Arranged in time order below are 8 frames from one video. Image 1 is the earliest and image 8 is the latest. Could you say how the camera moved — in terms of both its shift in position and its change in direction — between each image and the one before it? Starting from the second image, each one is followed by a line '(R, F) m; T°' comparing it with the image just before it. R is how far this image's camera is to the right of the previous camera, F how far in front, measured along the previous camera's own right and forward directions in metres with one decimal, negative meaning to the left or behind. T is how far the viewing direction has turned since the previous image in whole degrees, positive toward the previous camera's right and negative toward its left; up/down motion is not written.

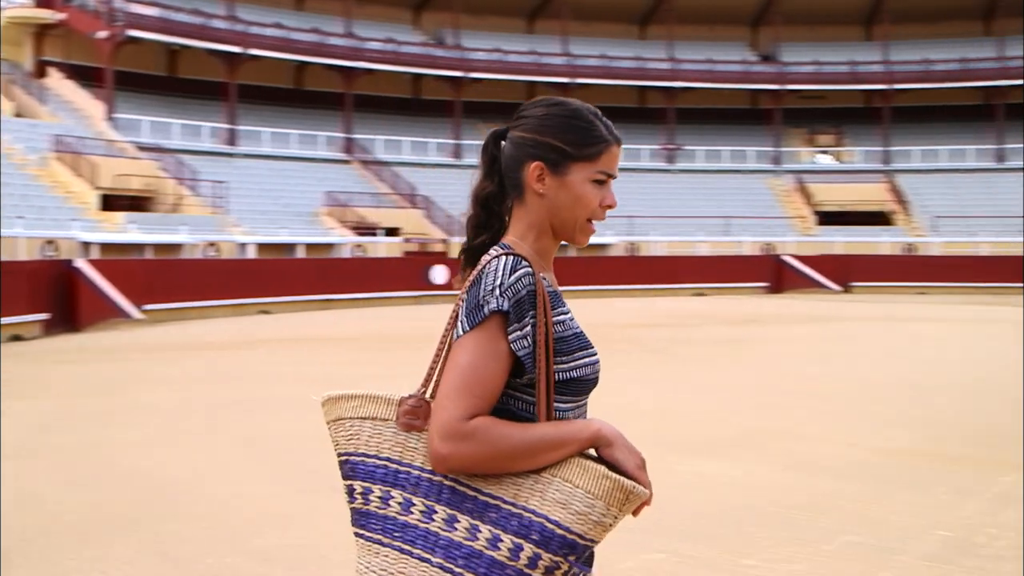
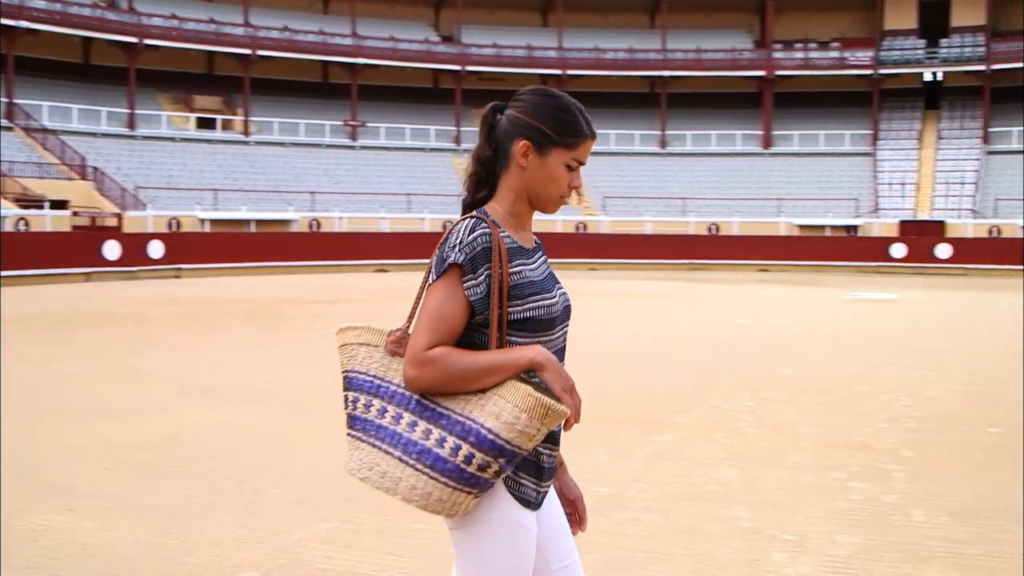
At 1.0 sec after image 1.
(-1.2, -0.6) m; +18°
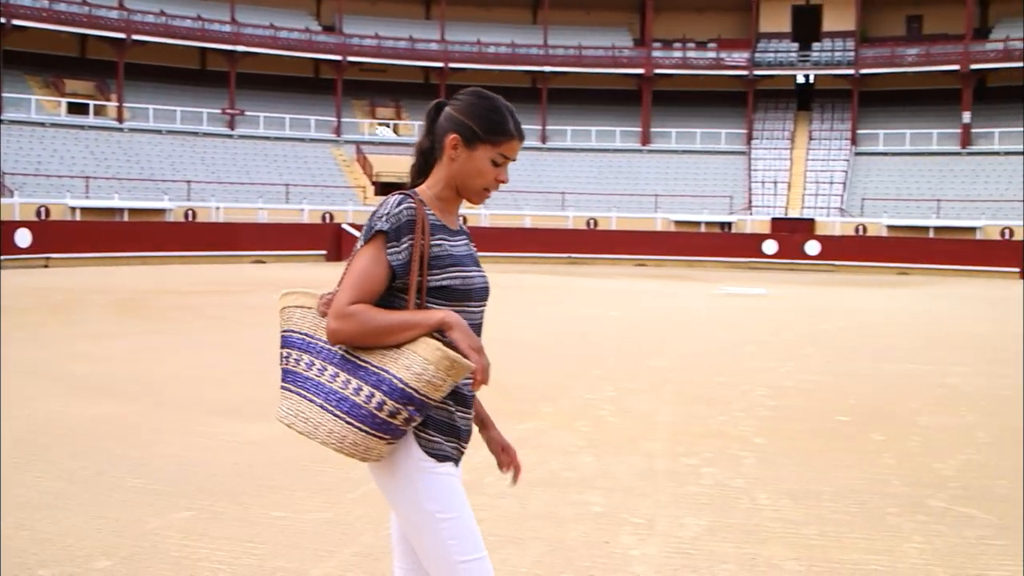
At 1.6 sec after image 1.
(+0.1, 0.0) m; +7°
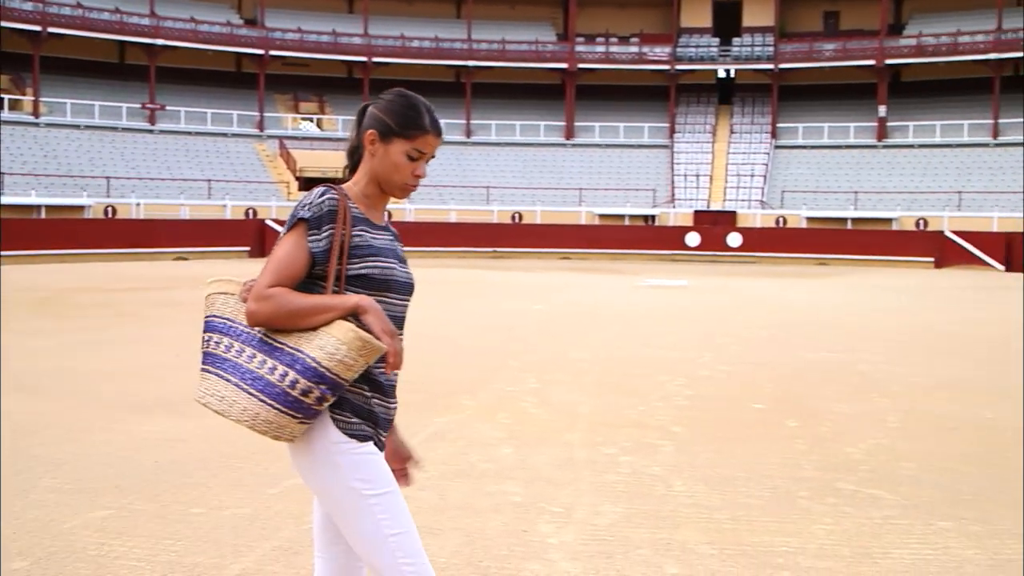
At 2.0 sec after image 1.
(+0.6, -0.2) m; -7°
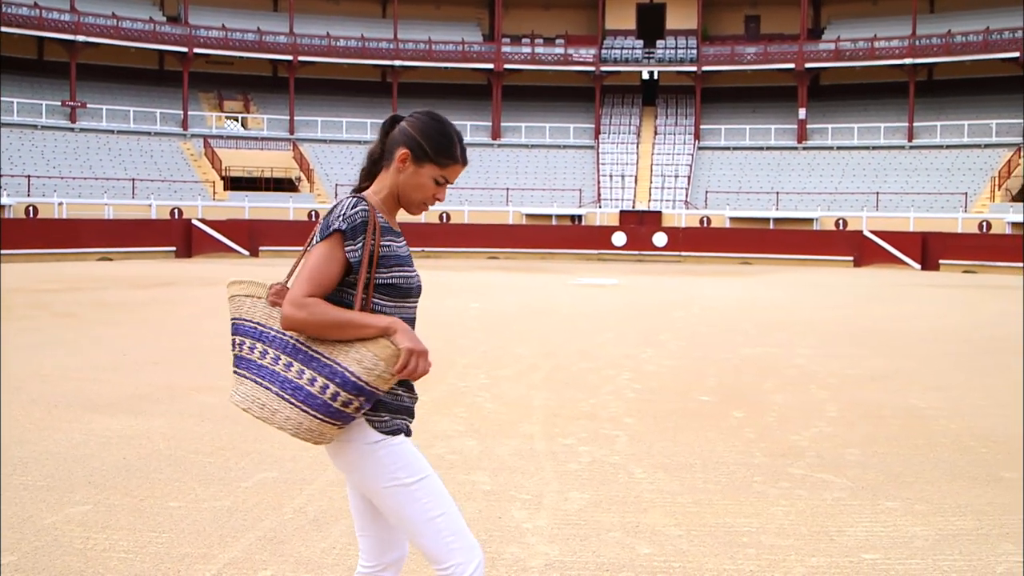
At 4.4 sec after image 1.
(-0.1, -0.1) m; +4°
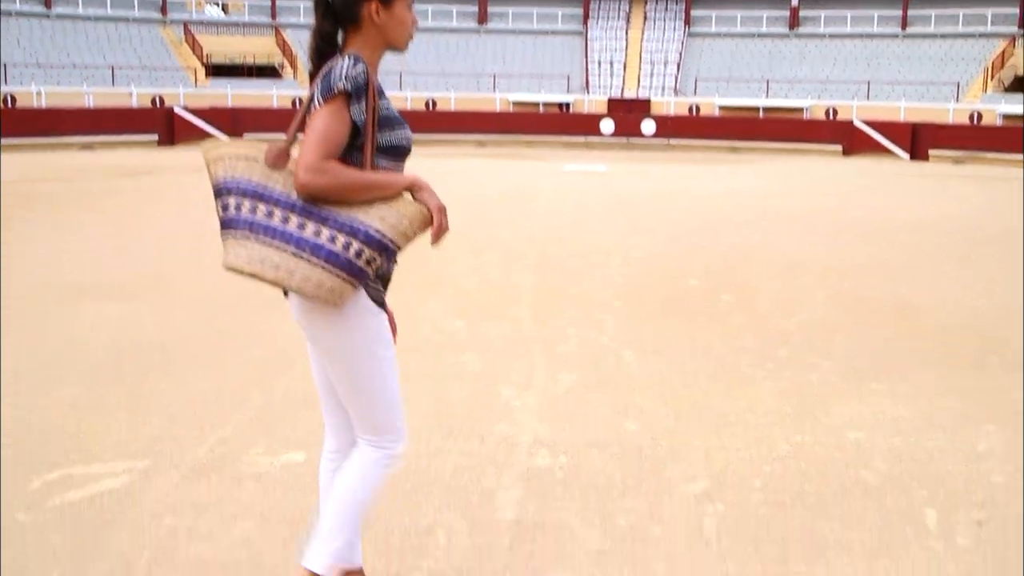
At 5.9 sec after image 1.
(0.0, 0.0) m; +1°
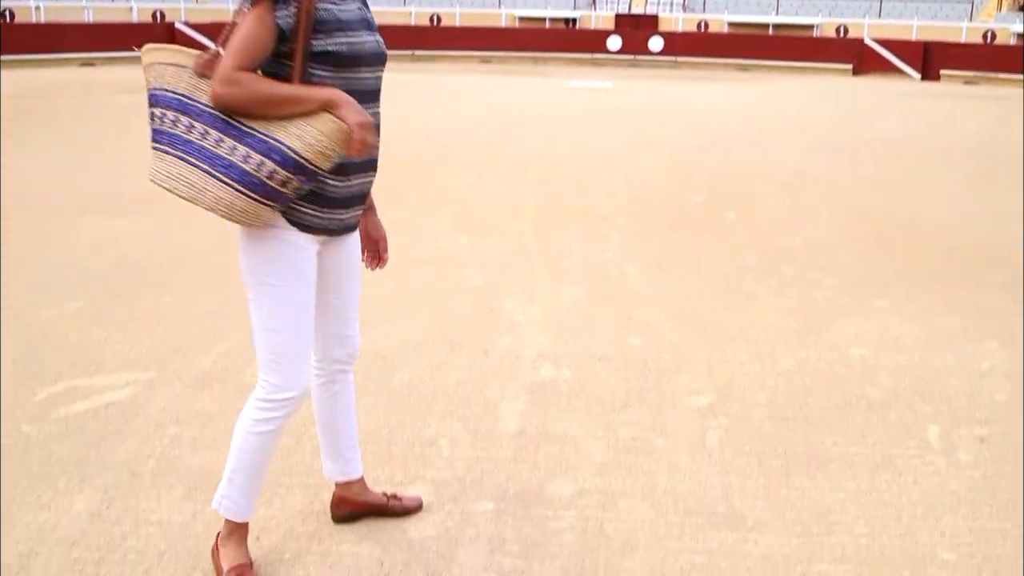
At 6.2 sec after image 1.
(0.0, 0.0) m; 0°
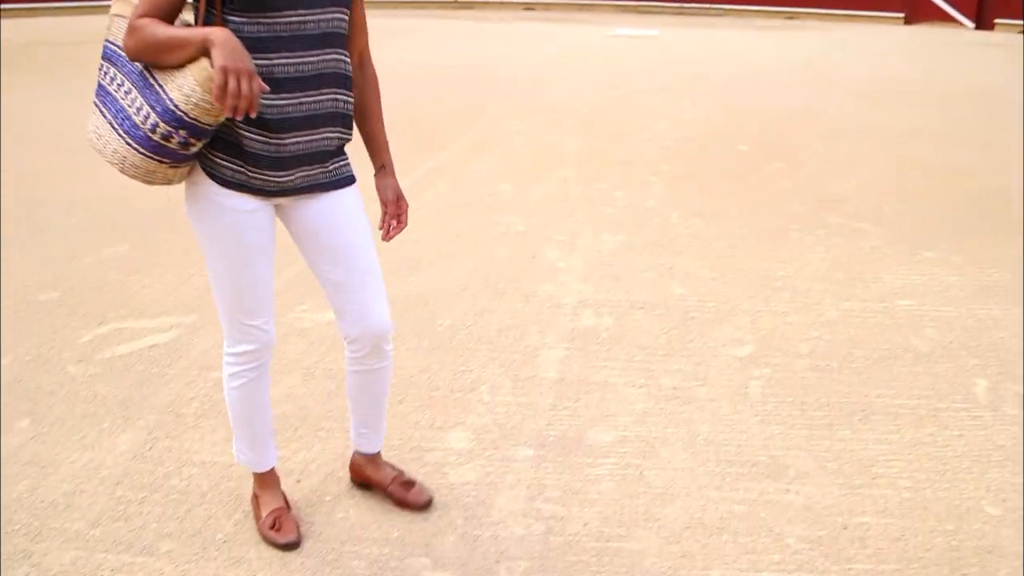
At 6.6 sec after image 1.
(0.0, 0.0) m; -2°
